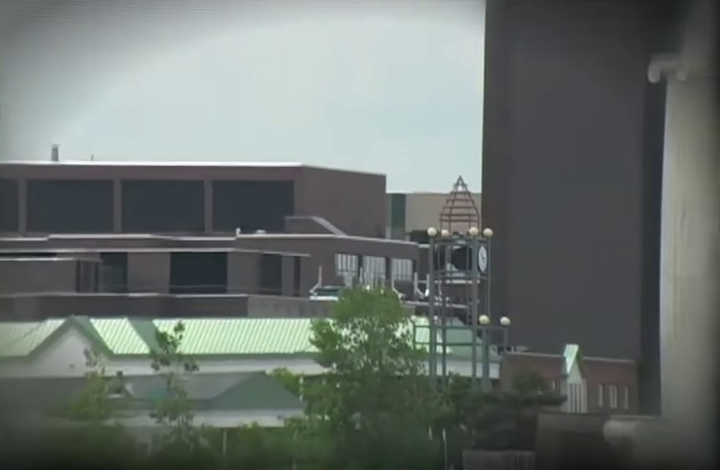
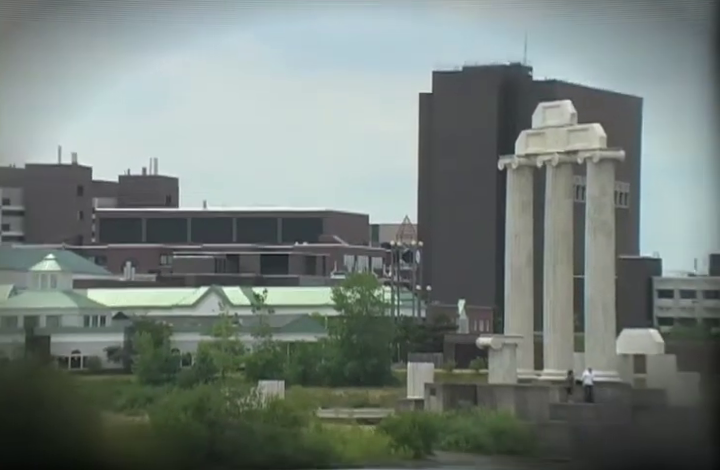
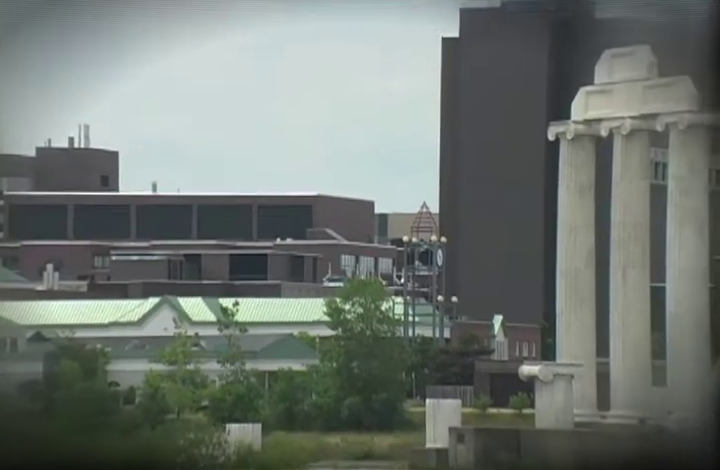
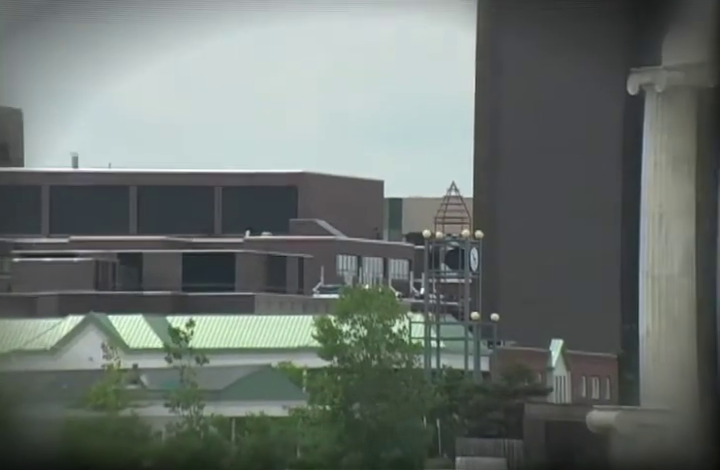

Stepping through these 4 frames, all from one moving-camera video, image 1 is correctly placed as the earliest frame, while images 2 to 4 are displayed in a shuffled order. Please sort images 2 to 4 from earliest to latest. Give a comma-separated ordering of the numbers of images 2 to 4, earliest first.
4, 3, 2
